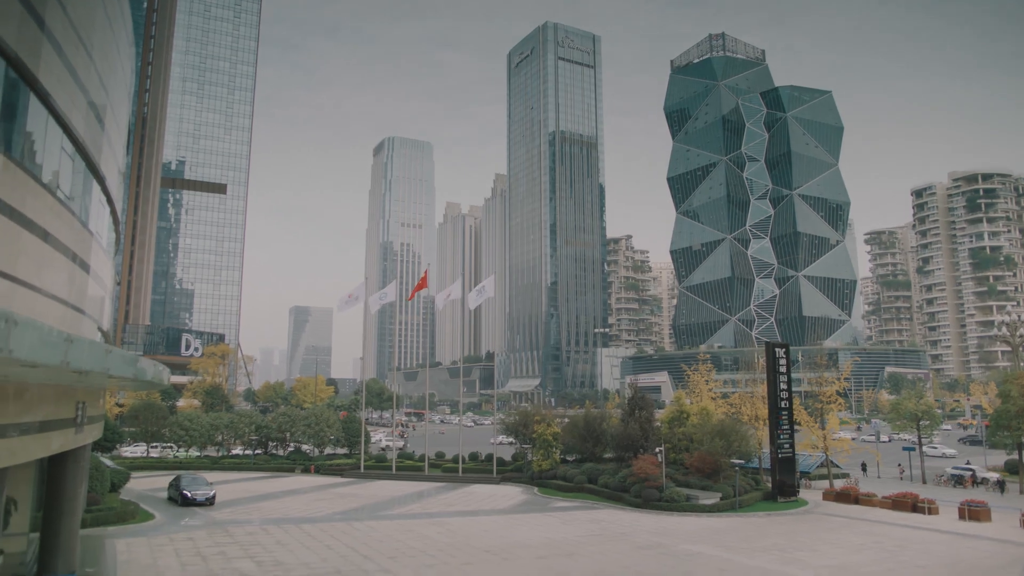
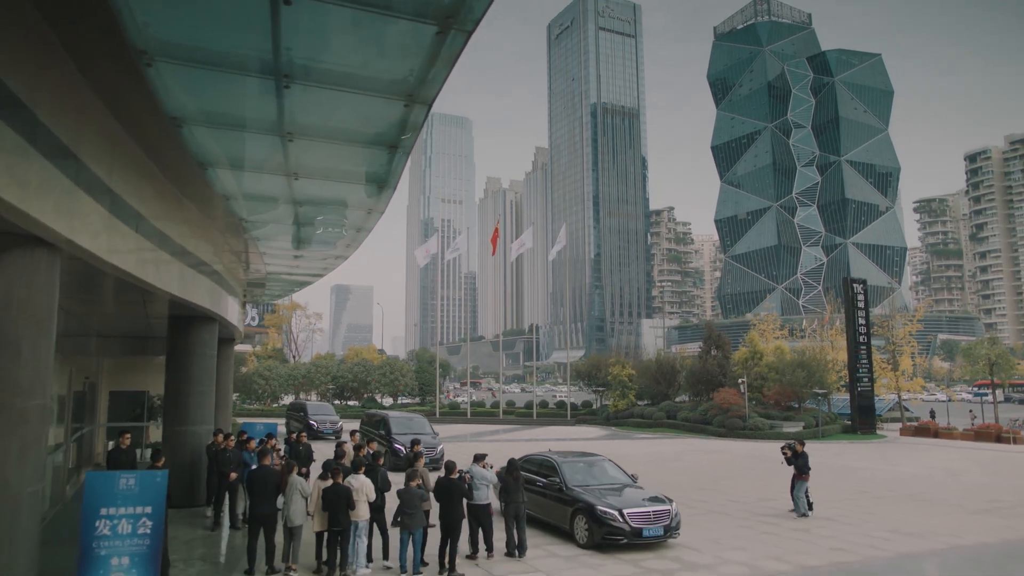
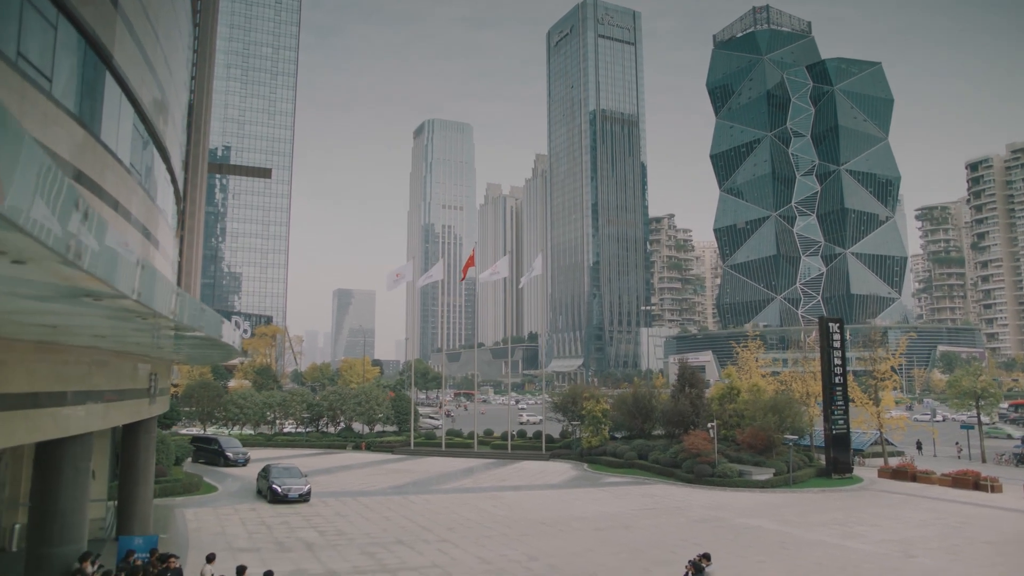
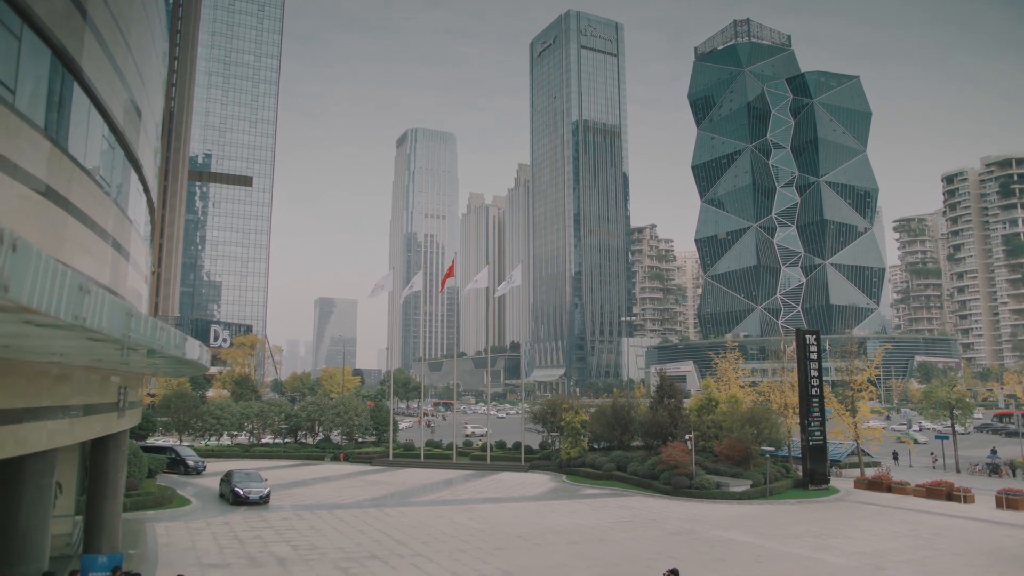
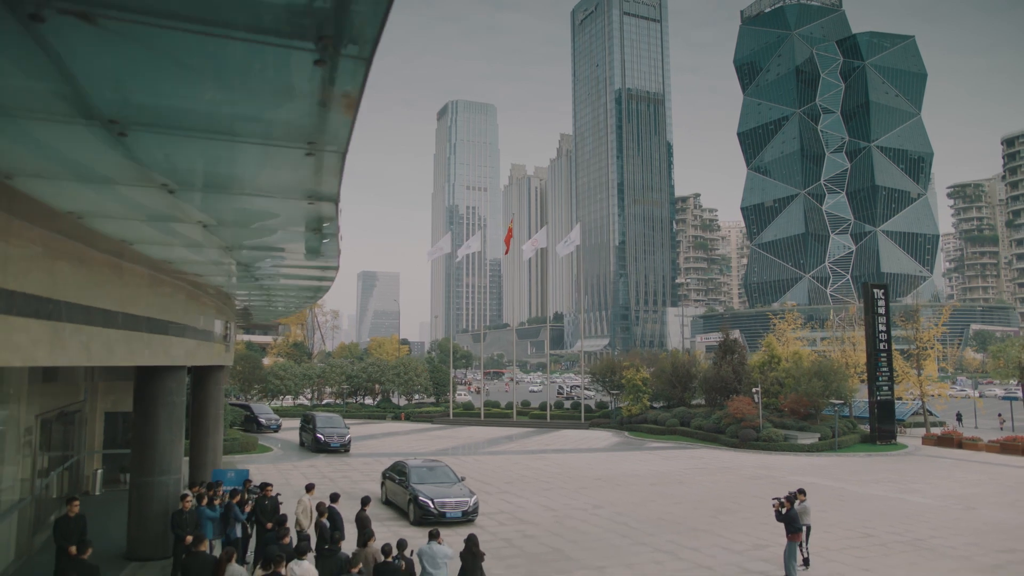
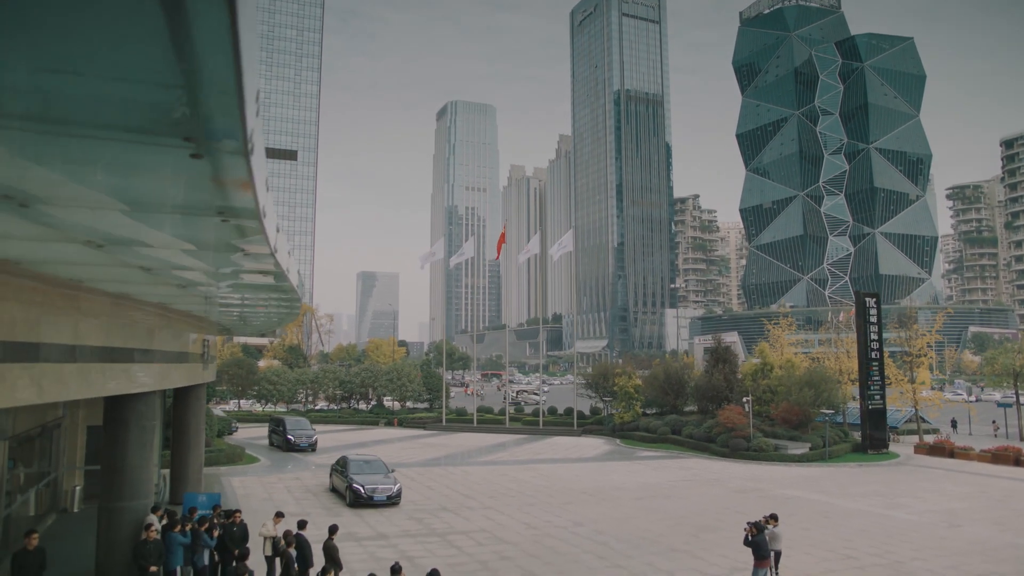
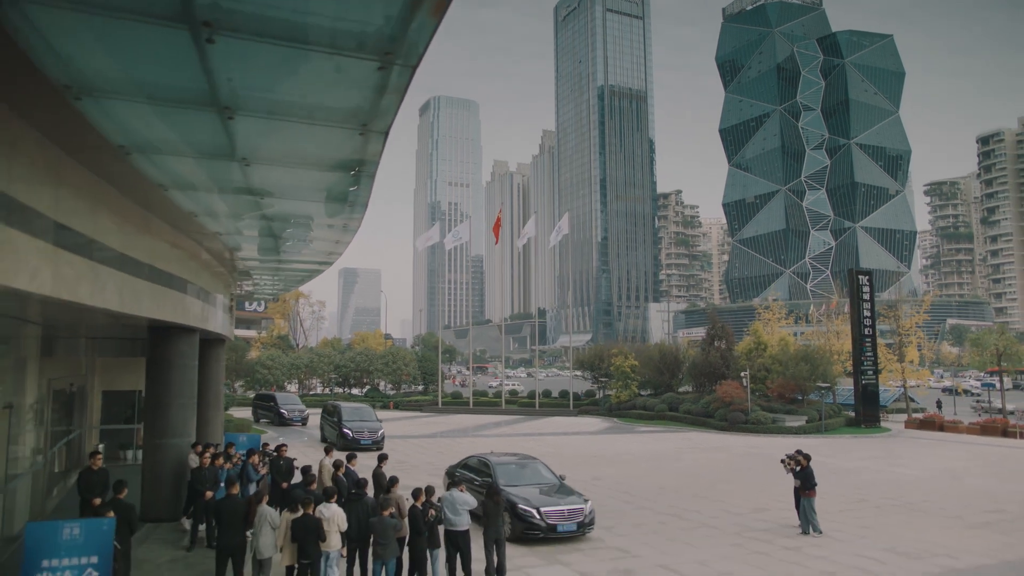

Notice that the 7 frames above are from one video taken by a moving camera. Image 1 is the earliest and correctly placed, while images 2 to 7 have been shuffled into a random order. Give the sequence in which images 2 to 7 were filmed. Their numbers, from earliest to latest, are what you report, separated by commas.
4, 3, 6, 5, 7, 2
